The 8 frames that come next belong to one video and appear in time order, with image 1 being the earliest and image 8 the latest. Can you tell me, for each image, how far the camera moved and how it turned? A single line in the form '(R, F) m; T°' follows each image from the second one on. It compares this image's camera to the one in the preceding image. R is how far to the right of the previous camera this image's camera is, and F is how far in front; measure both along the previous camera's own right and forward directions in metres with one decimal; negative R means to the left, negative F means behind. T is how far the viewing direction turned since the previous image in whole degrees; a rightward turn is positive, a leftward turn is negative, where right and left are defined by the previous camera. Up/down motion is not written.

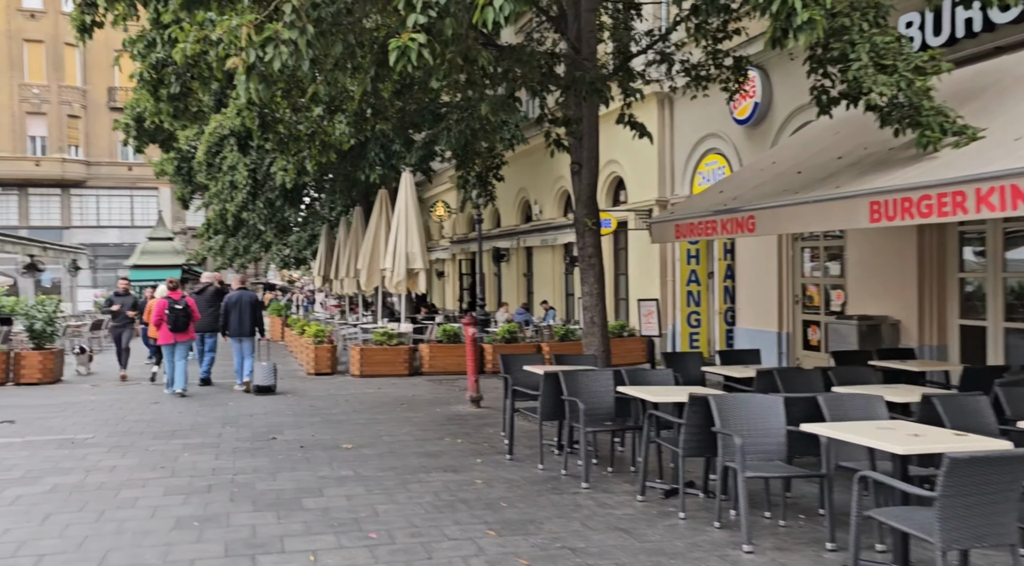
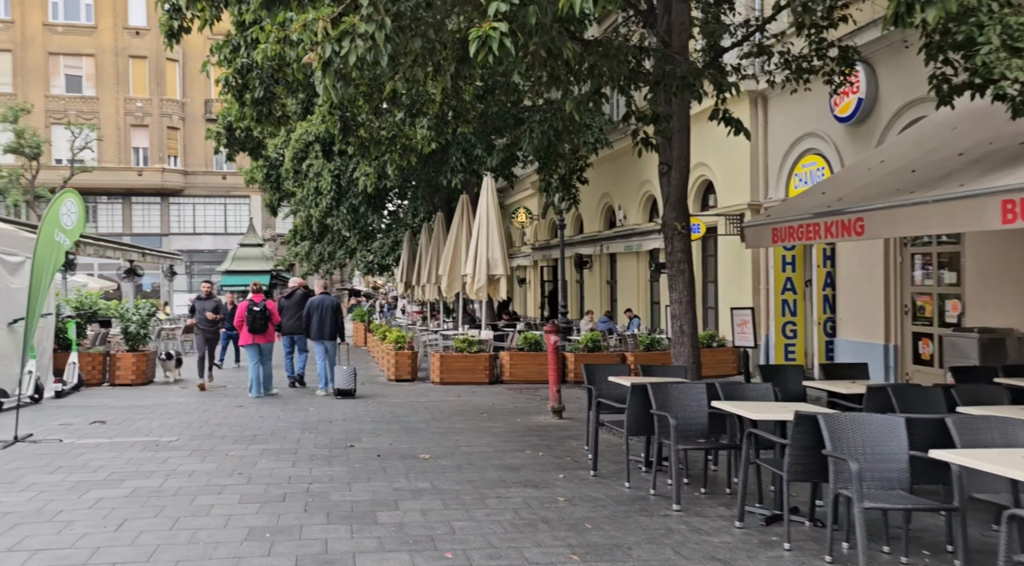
(0.0, +0.4) m; -6°
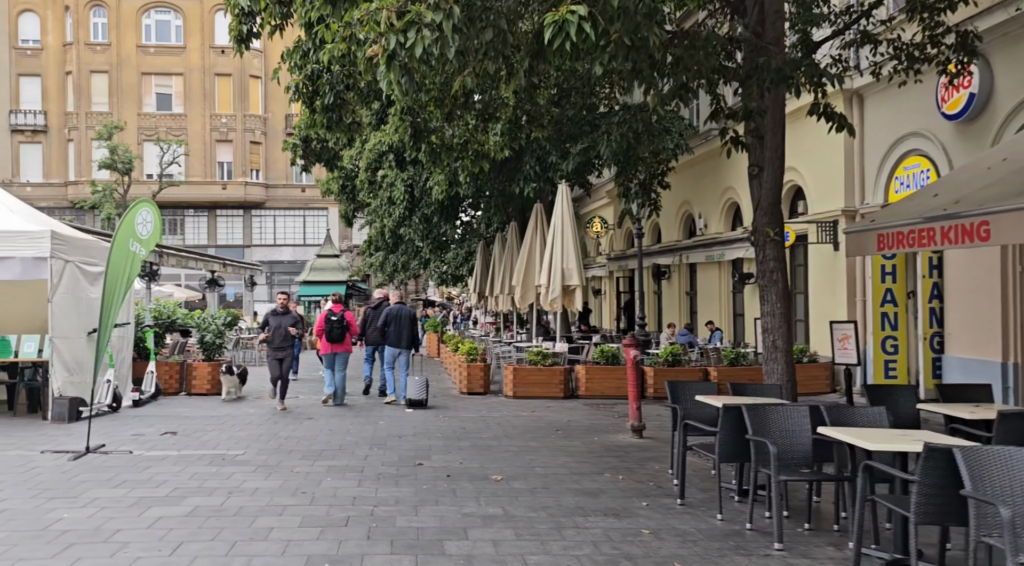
(0.0, +0.5) m; -5°
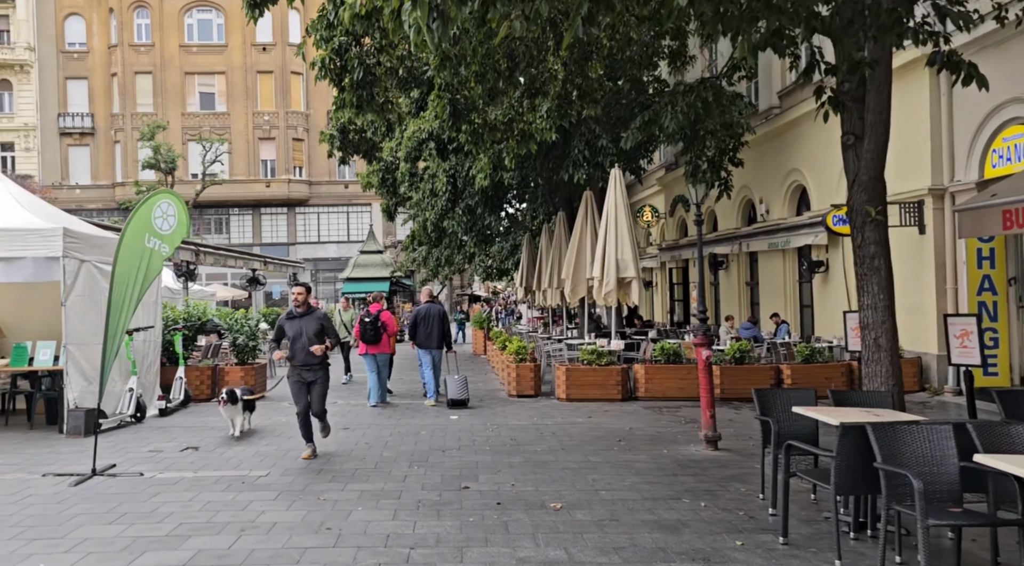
(-0.1, +1.1) m; -3°
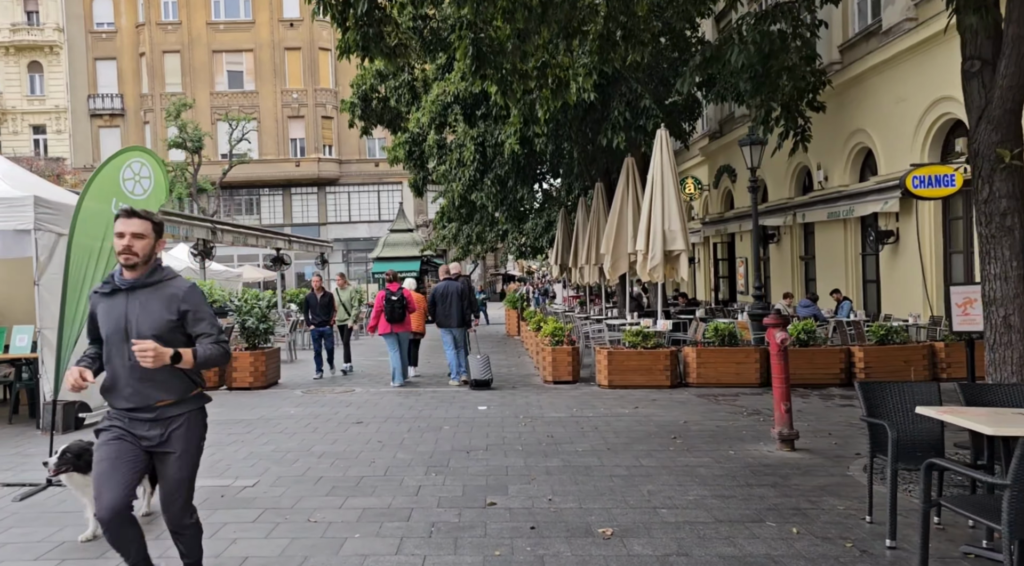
(0.0, +1.3) m; -2°
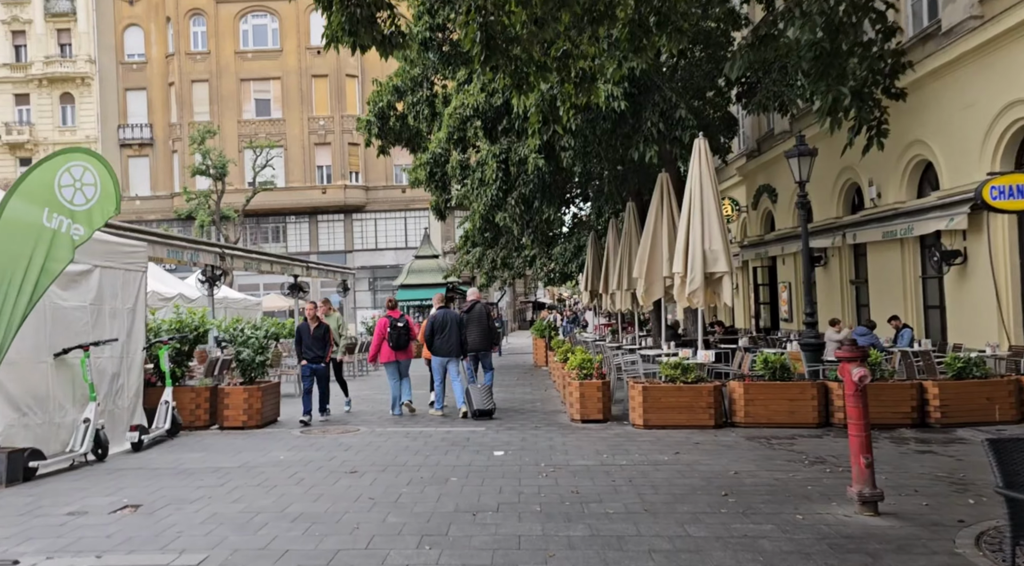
(+0.1, +1.2) m; -2°
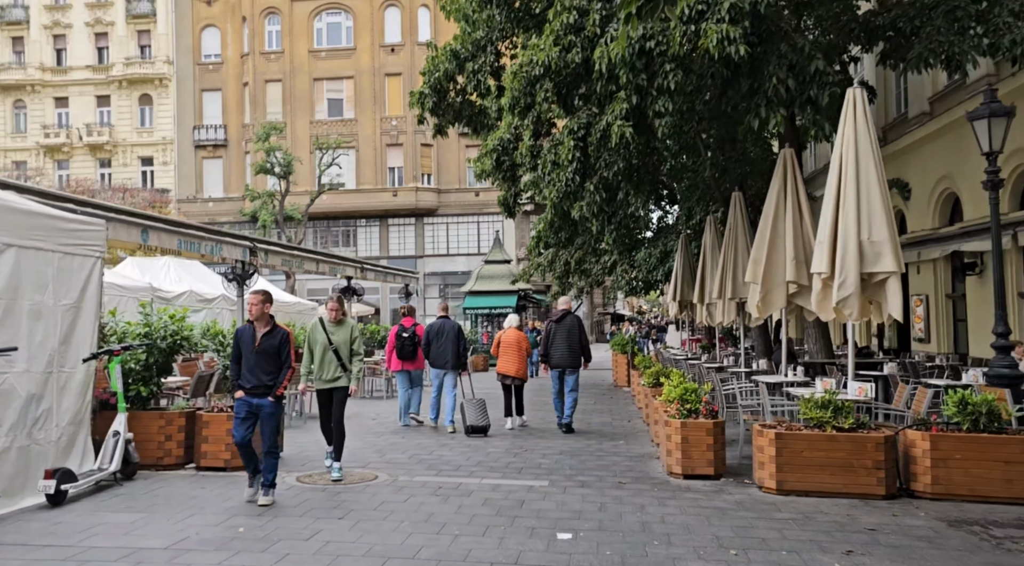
(0.0, +2.9) m; -6°
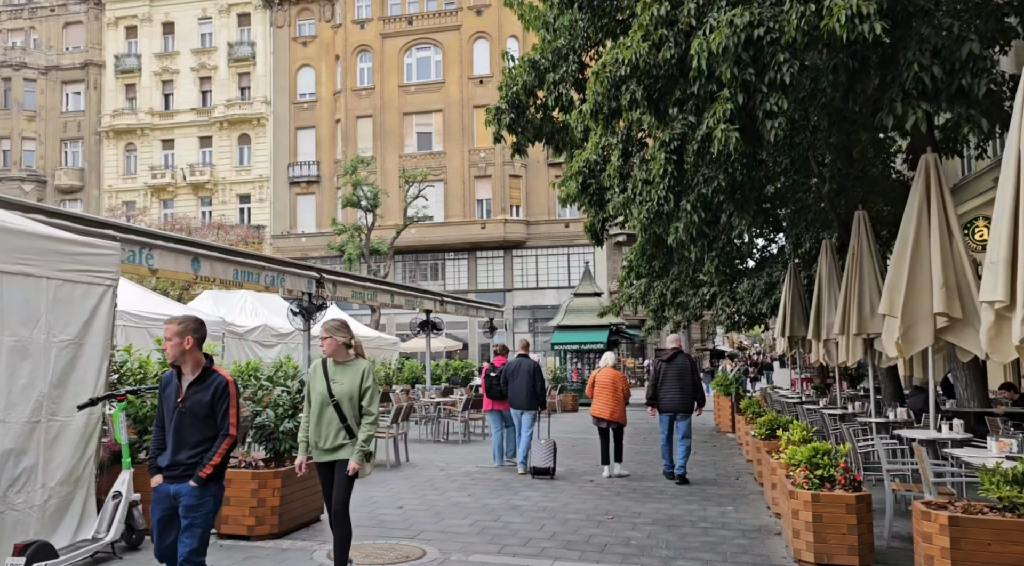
(+0.1, +1.5) m; -7°
